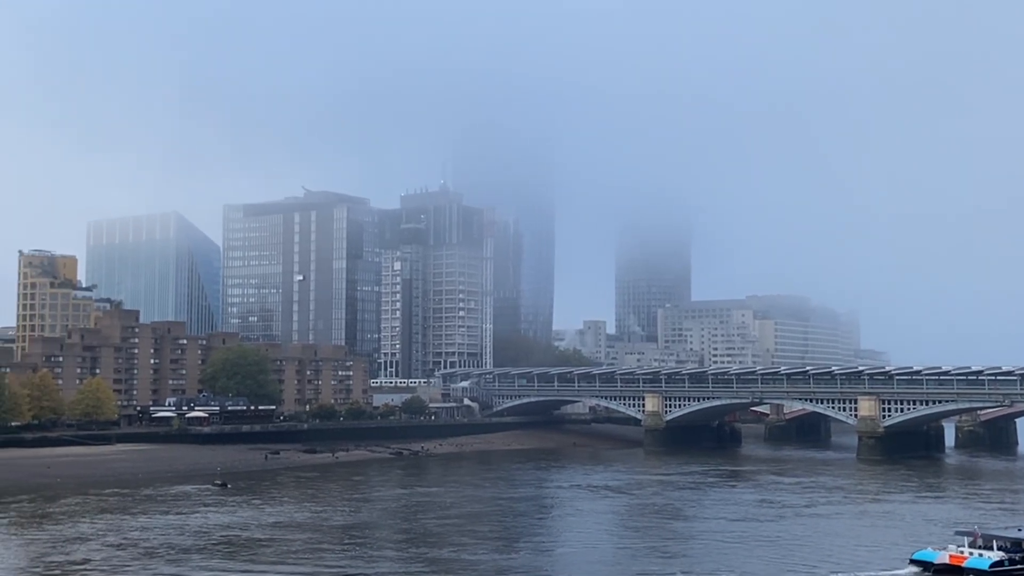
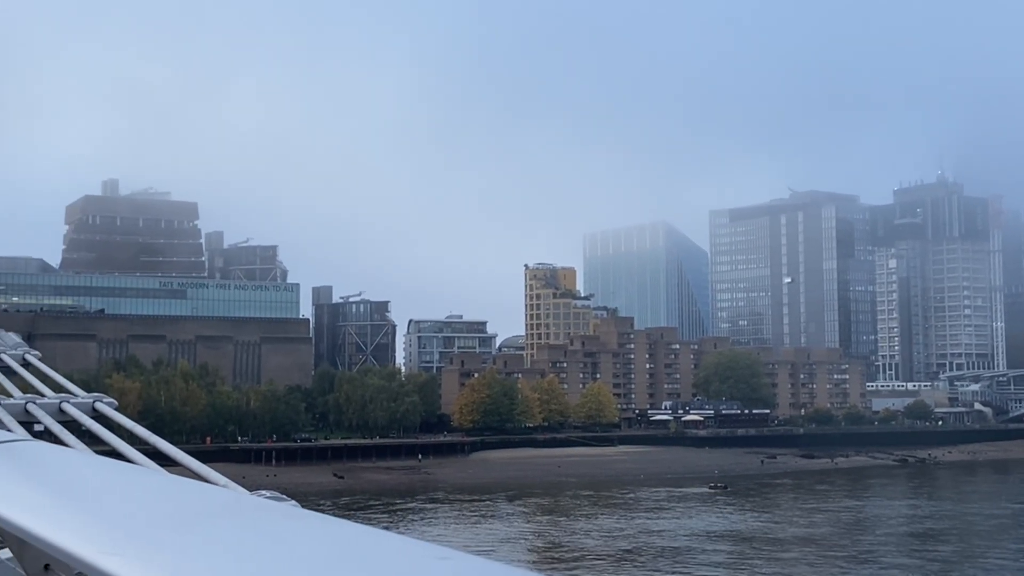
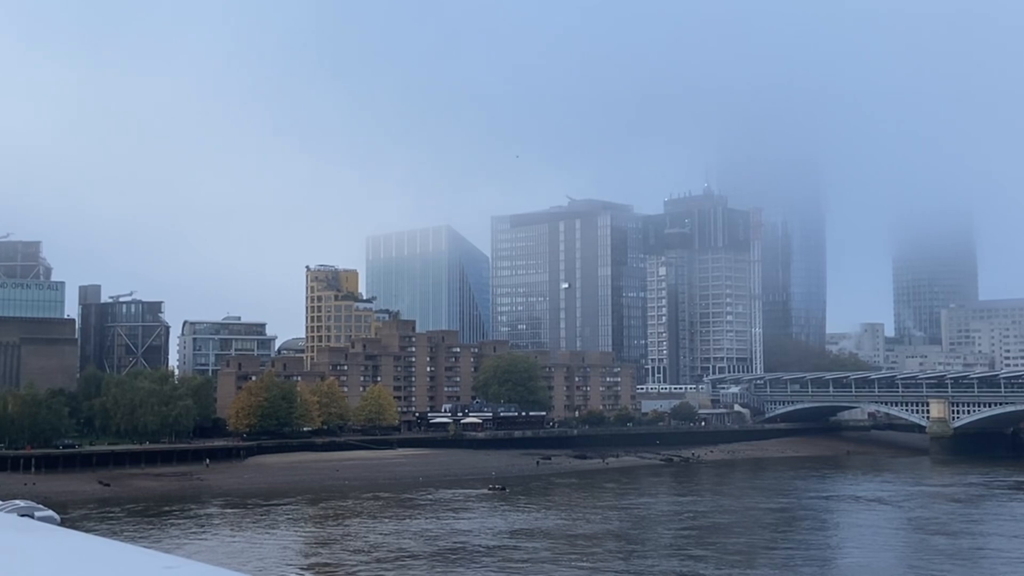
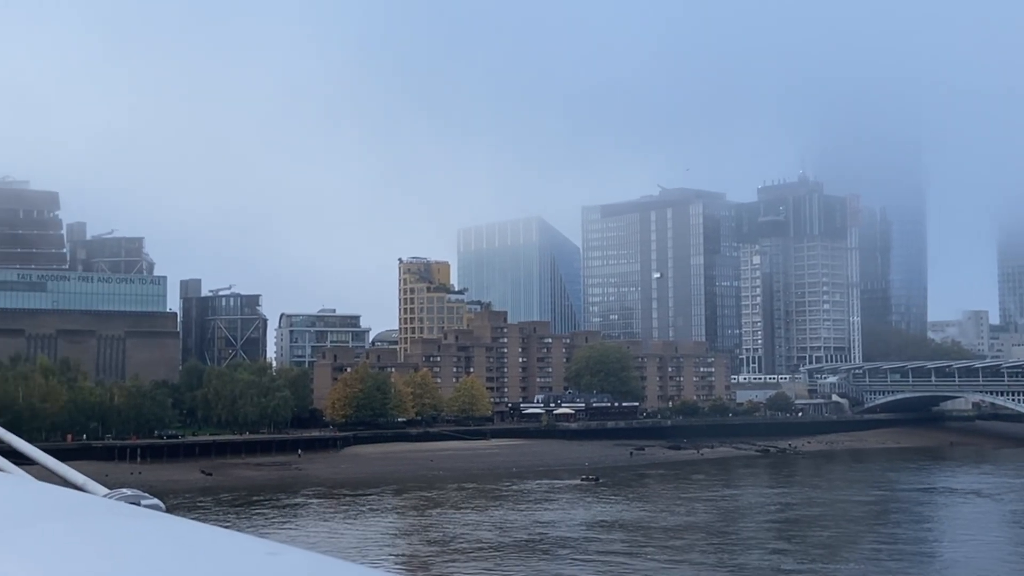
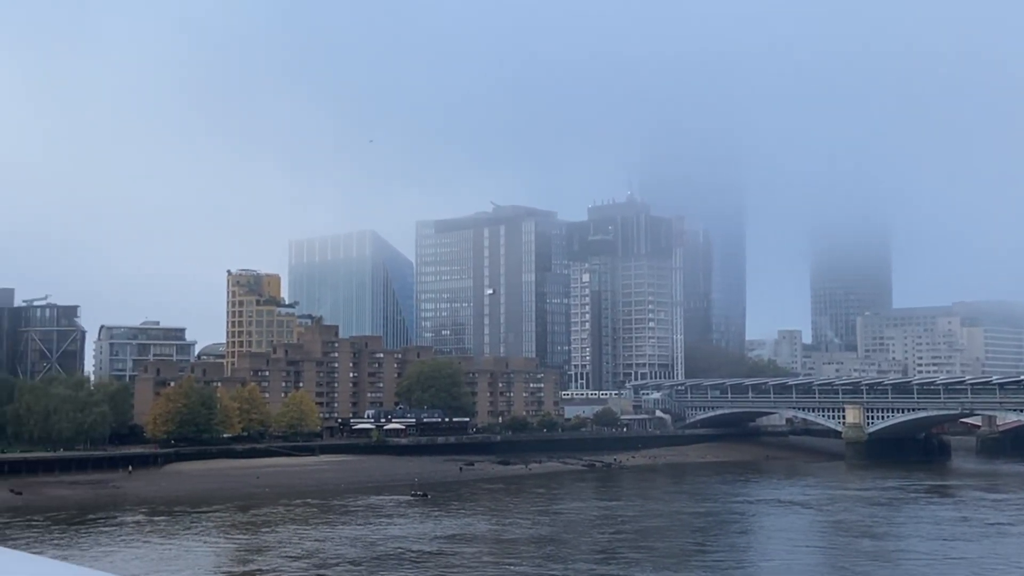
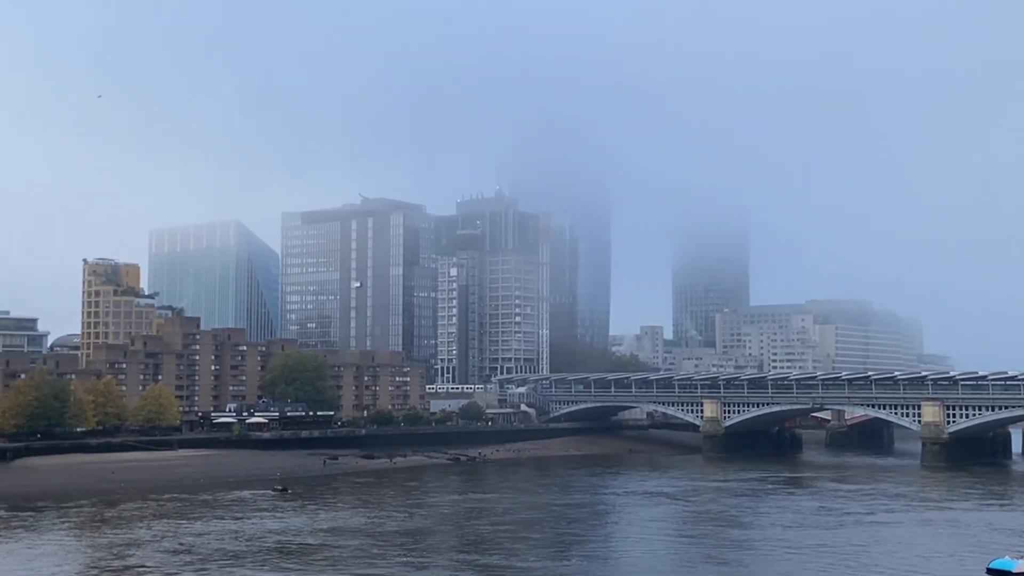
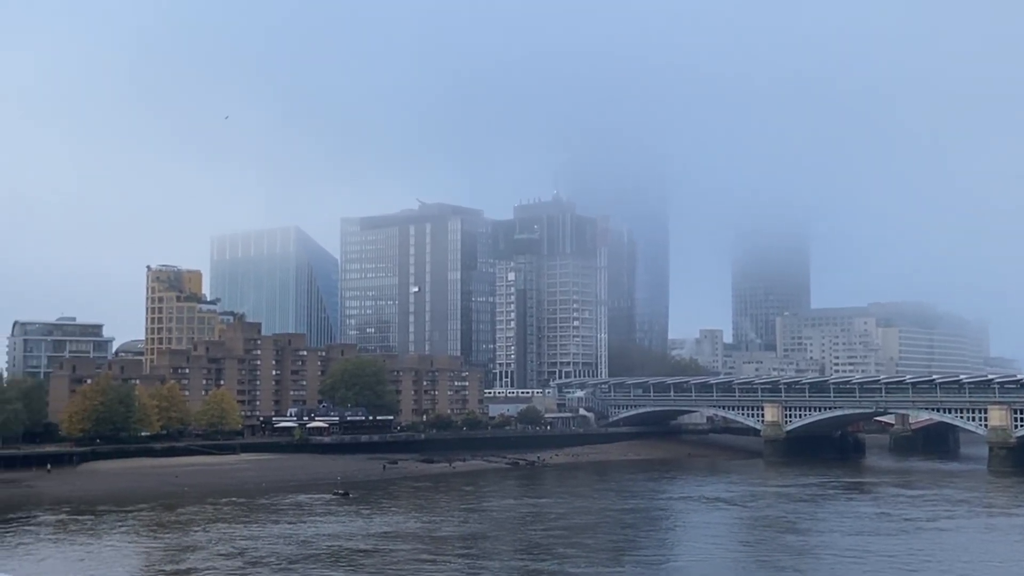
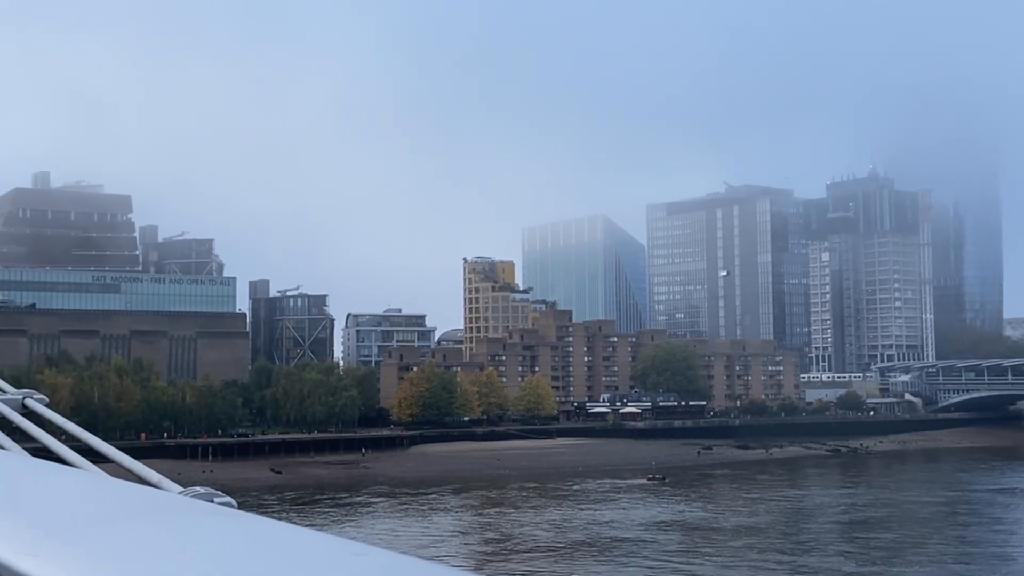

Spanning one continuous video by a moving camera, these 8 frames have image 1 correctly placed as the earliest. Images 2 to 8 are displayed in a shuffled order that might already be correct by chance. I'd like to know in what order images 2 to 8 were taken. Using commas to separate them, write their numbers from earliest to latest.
6, 7, 5, 3, 4, 8, 2
